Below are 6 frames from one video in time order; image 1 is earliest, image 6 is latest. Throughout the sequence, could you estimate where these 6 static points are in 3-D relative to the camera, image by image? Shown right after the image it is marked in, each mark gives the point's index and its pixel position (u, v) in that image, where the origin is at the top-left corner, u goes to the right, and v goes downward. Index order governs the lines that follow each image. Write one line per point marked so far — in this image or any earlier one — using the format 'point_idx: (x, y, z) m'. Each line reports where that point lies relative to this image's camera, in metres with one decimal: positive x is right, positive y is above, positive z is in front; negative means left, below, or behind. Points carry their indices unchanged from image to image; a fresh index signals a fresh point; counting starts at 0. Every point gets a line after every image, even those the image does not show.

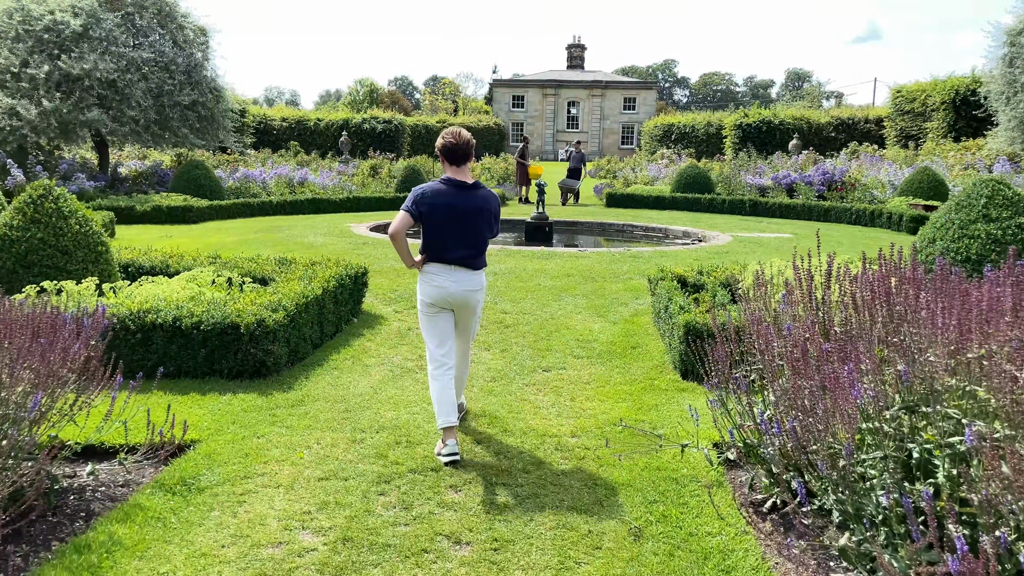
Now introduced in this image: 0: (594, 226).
0: (+1.2, +0.9, +12.6) m
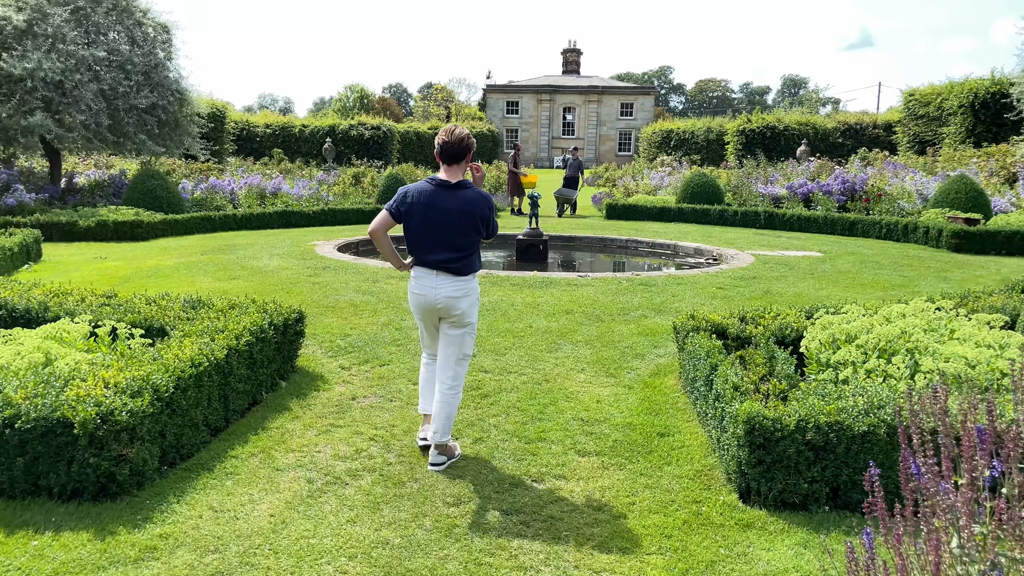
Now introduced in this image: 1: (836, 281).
0: (+1.1, +0.6, +11.3) m
1: (+2.7, +0.1, +7.0) m
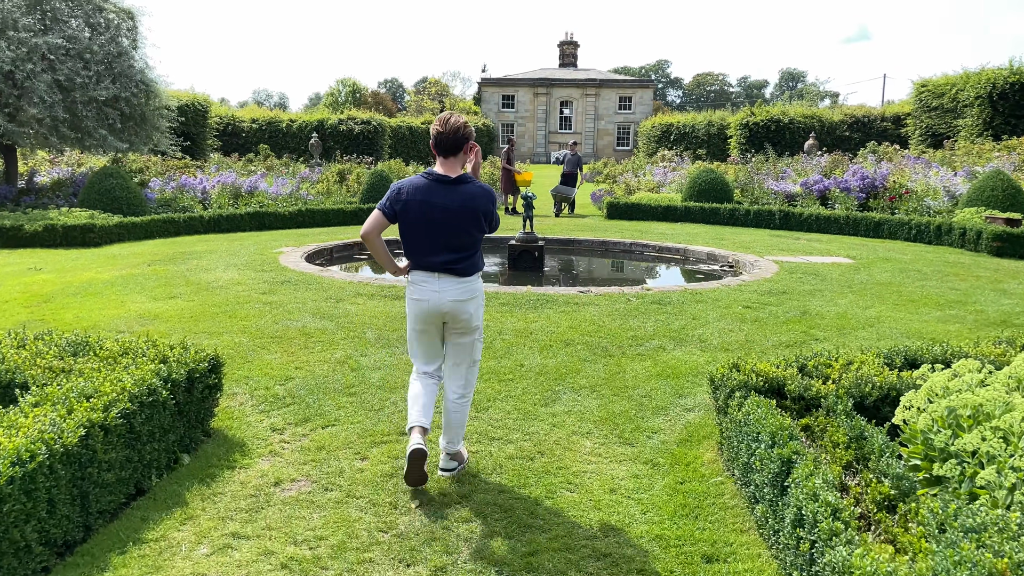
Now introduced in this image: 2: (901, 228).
0: (+1.0, +0.5, +10.3) m
1: (+2.6, -0.1, +5.9) m
2: (+4.9, +0.8, +10.5) m
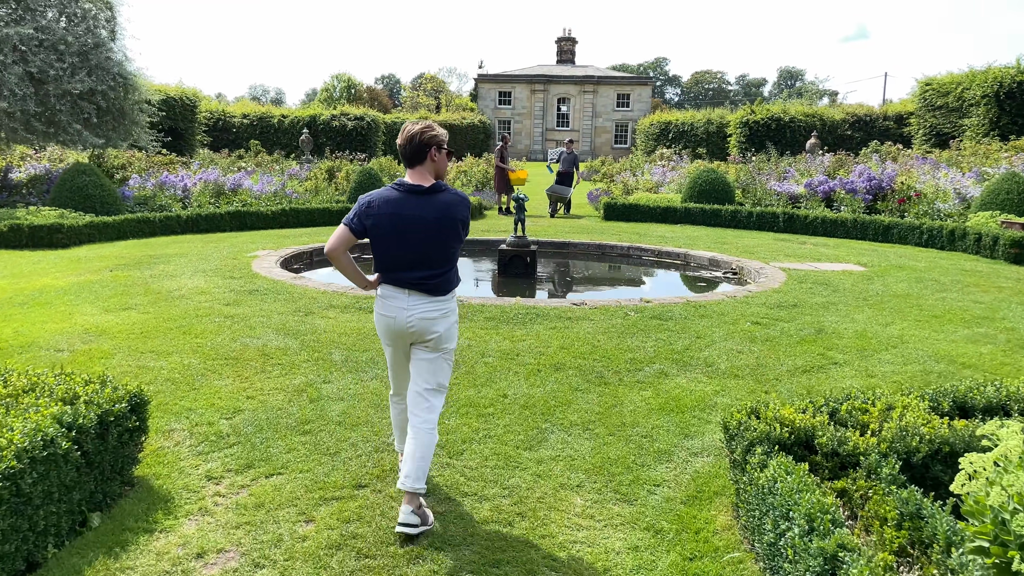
0: (+0.9, +0.5, +9.8) m
1: (+2.6, -0.2, +5.5) m
2: (+4.8, +0.7, +10.0) m
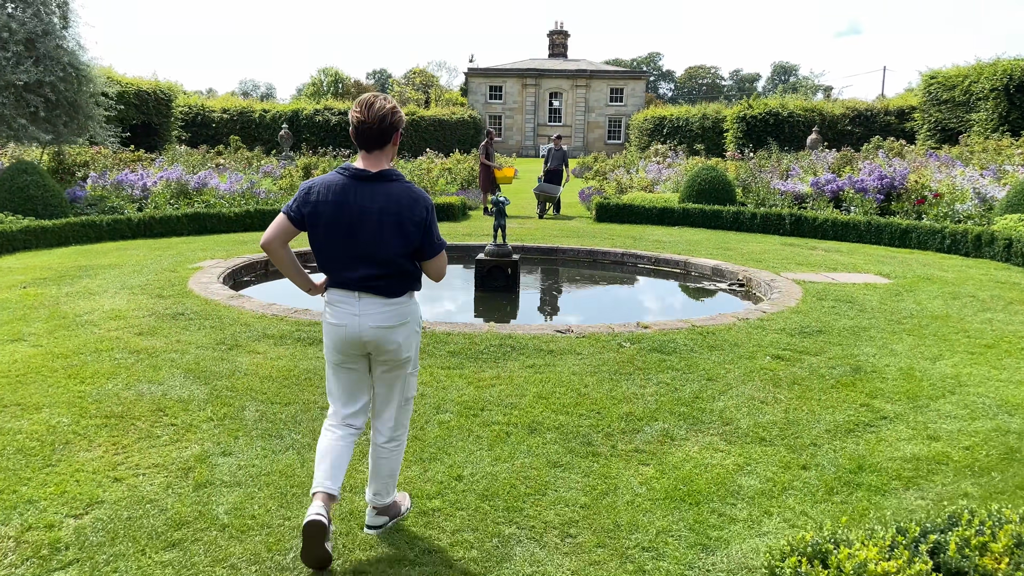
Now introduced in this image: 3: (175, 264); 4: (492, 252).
0: (+0.7, +0.4, +8.9) m
1: (+2.4, -0.3, +4.6) m
2: (+4.6, +0.6, +9.2) m
3: (-2.8, +0.2, +6.9) m
4: (-0.2, +0.3, +6.9) m
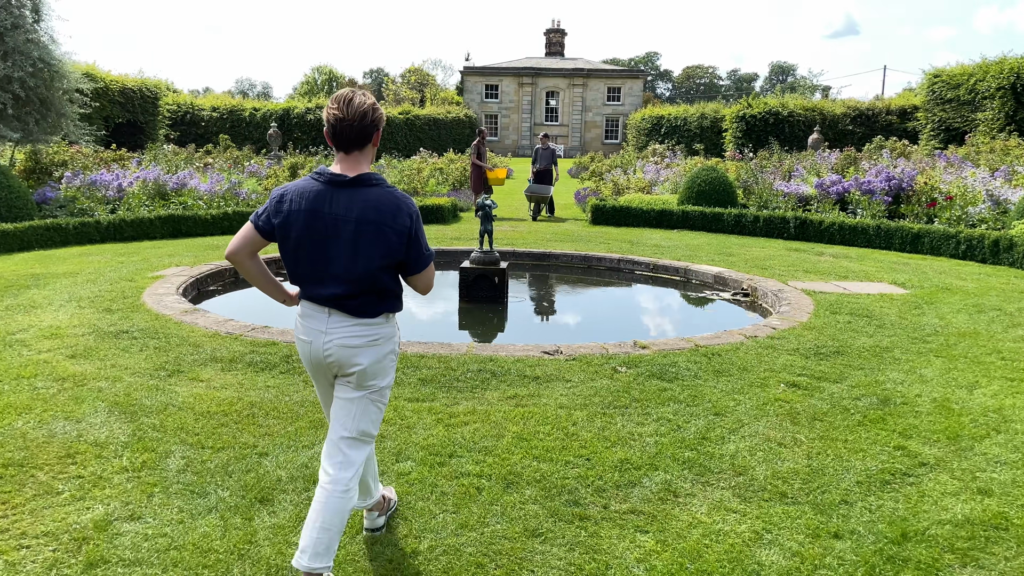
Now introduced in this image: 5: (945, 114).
0: (+0.6, +0.3, +8.4) m
1: (+2.3, -0.4, +4.1) m
2: (+4.5, +0.5, +8.7) m
3: (-2.9, +0.1, +6.4) m
4: (-0.3, +0.2, +6.4) m
5: (+10.4, +4.2, +19.9) m
